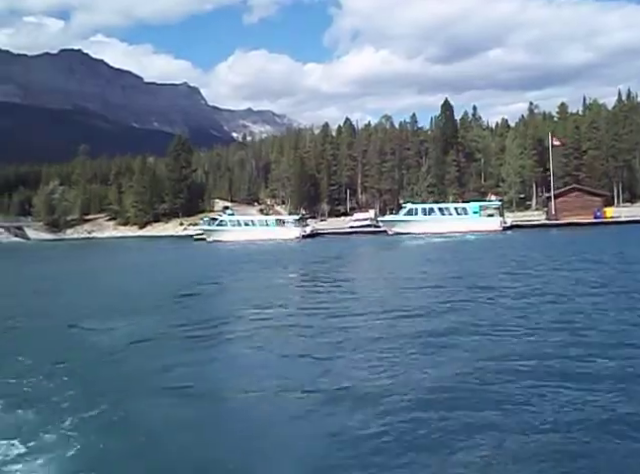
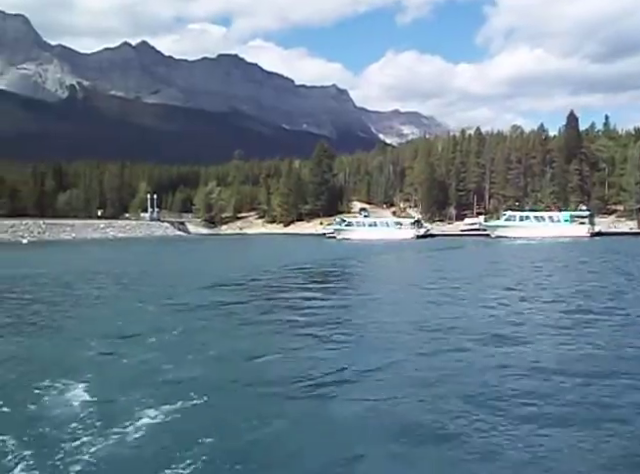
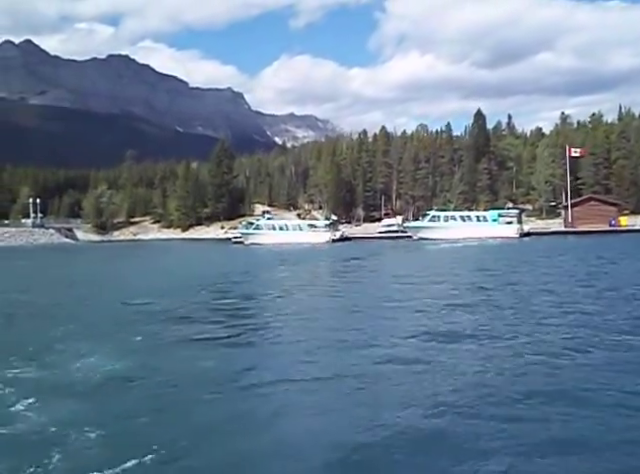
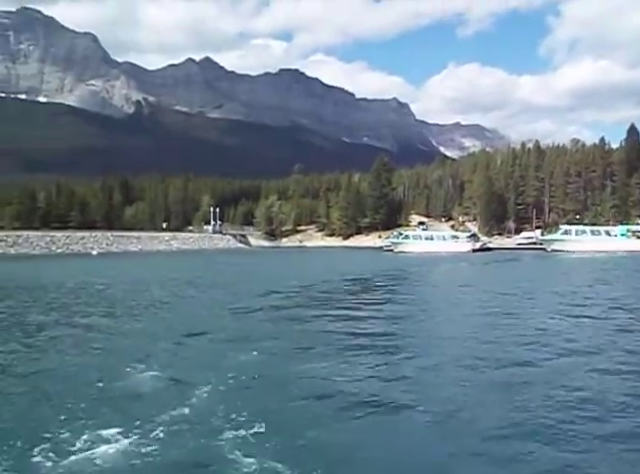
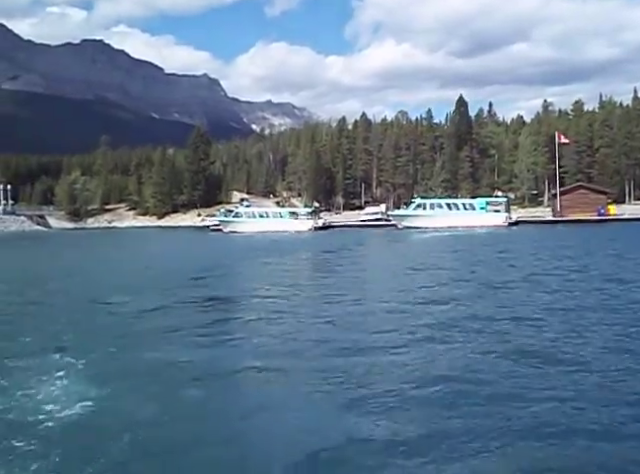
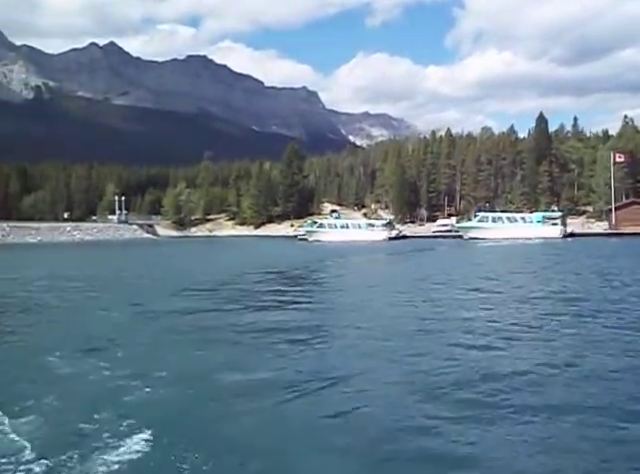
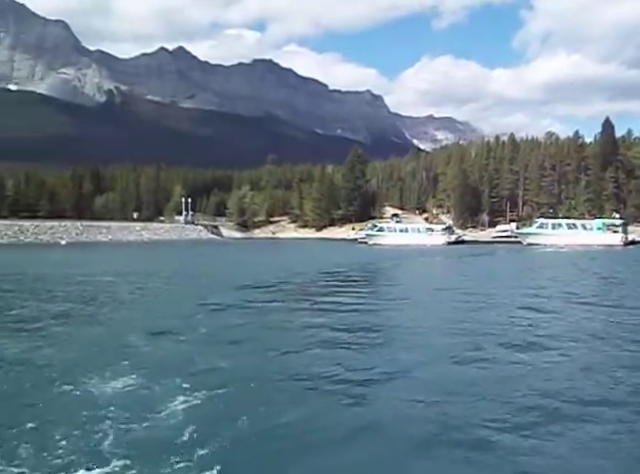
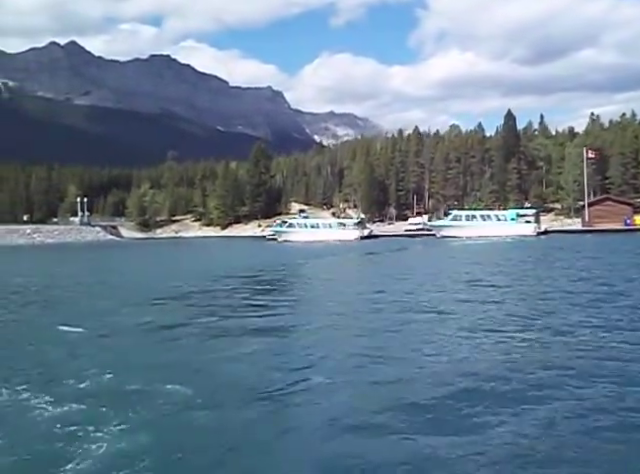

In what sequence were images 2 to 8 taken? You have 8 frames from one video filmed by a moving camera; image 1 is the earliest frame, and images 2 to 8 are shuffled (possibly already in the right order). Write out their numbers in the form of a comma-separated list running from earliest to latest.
5, 3, 8, 6, 2, 7, 4
